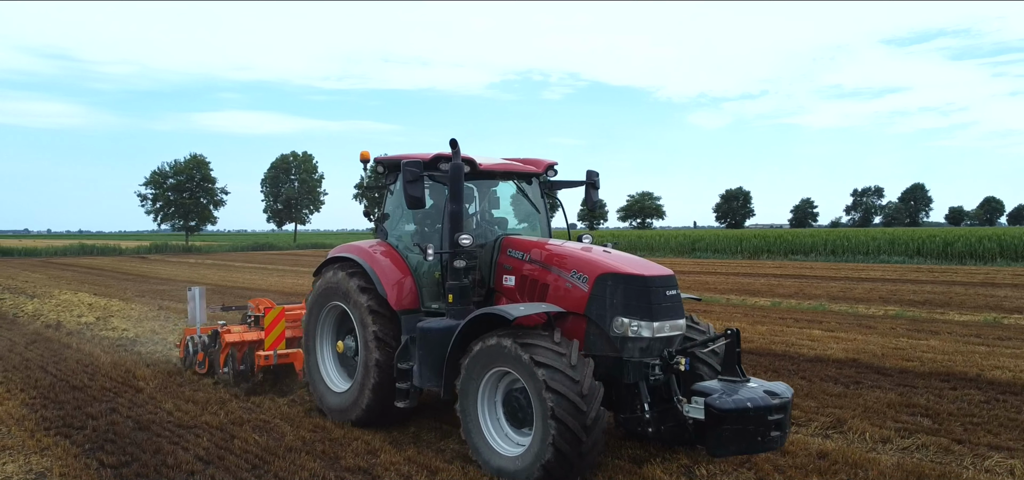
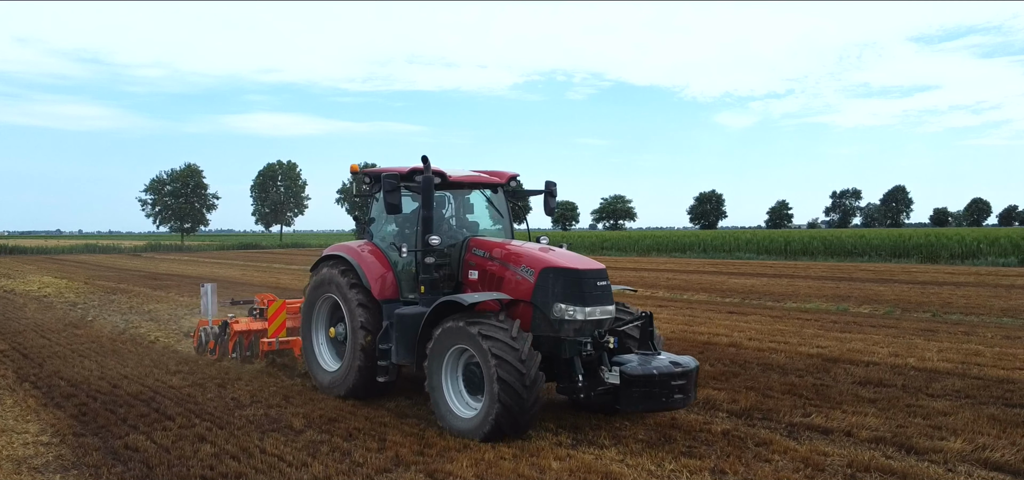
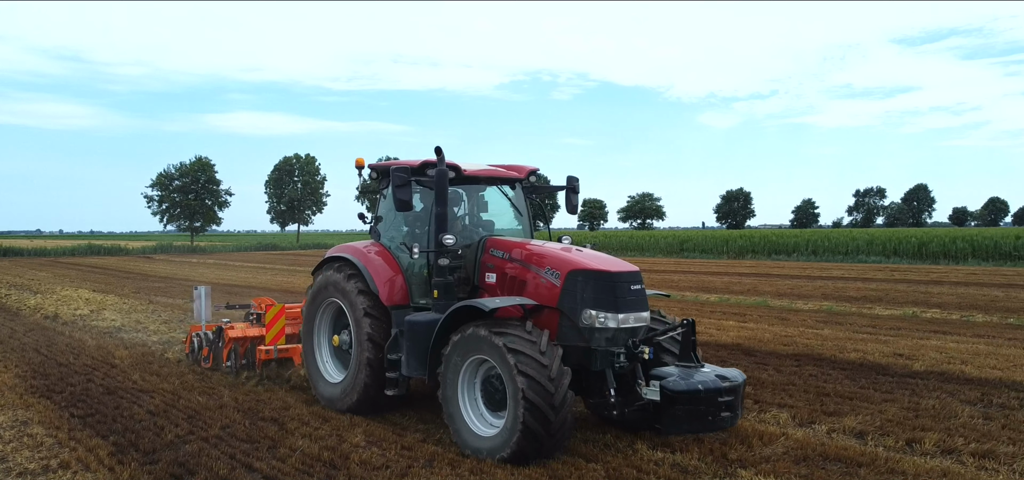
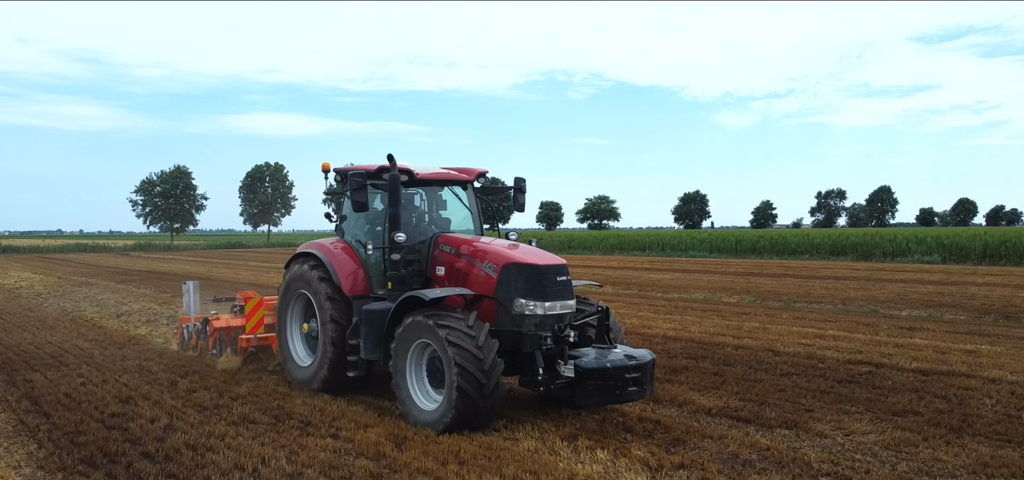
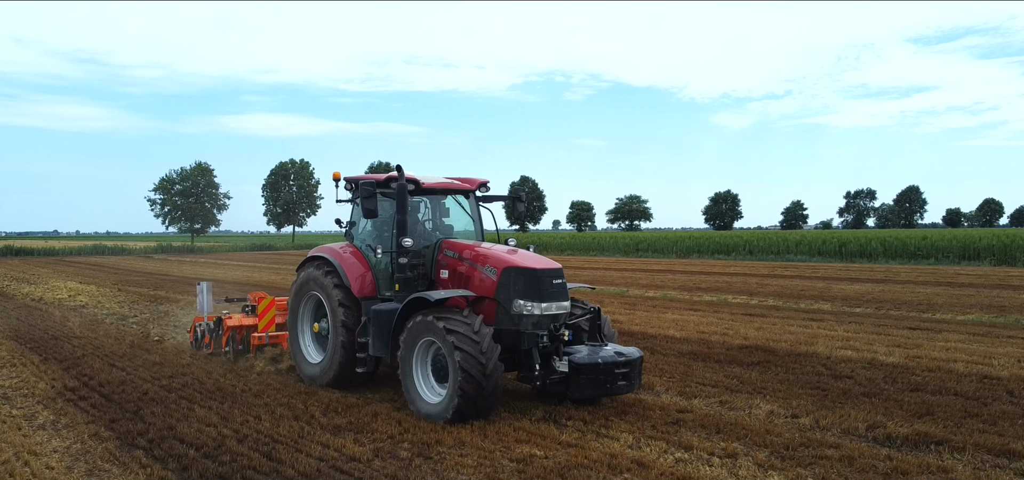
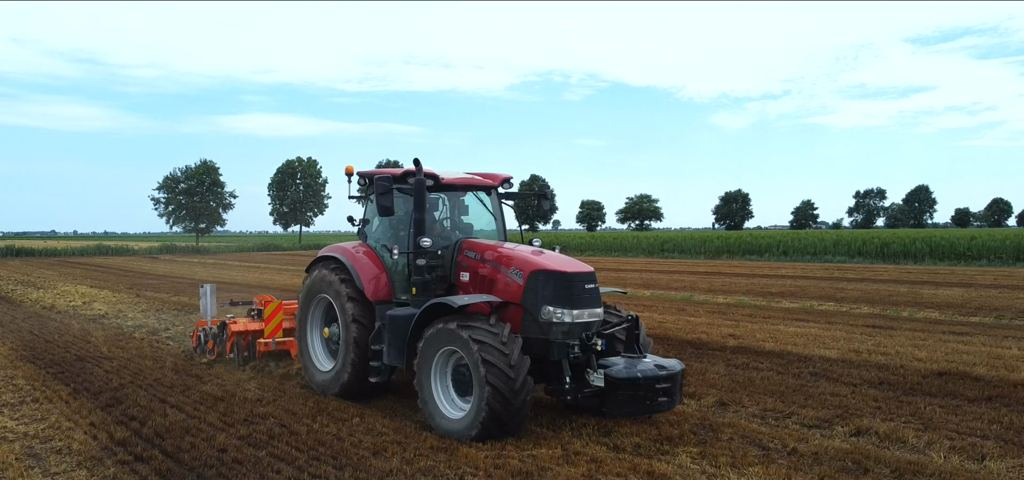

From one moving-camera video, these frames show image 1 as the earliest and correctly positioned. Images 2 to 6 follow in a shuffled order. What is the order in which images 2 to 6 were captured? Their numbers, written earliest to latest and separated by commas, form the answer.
3, 6, 5, 2, 4
